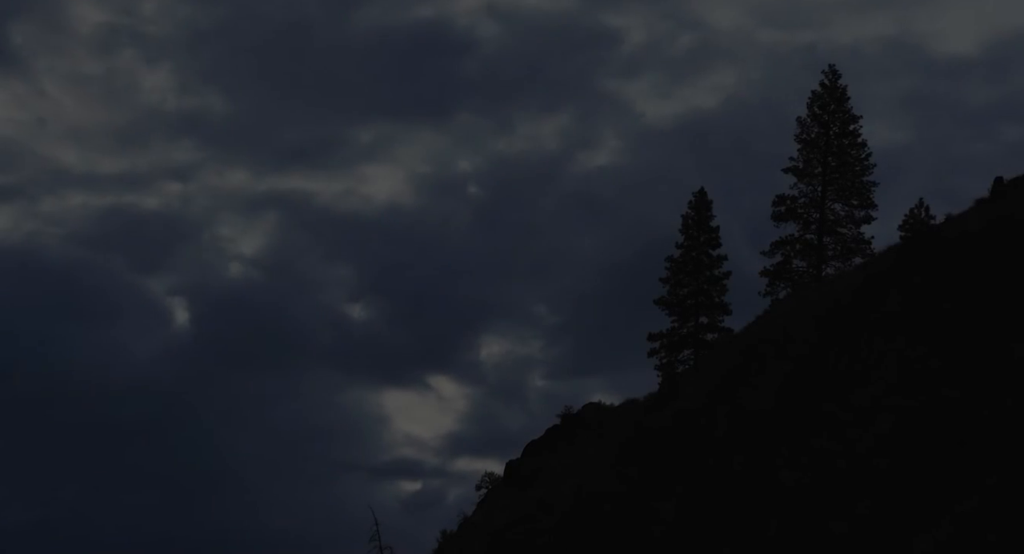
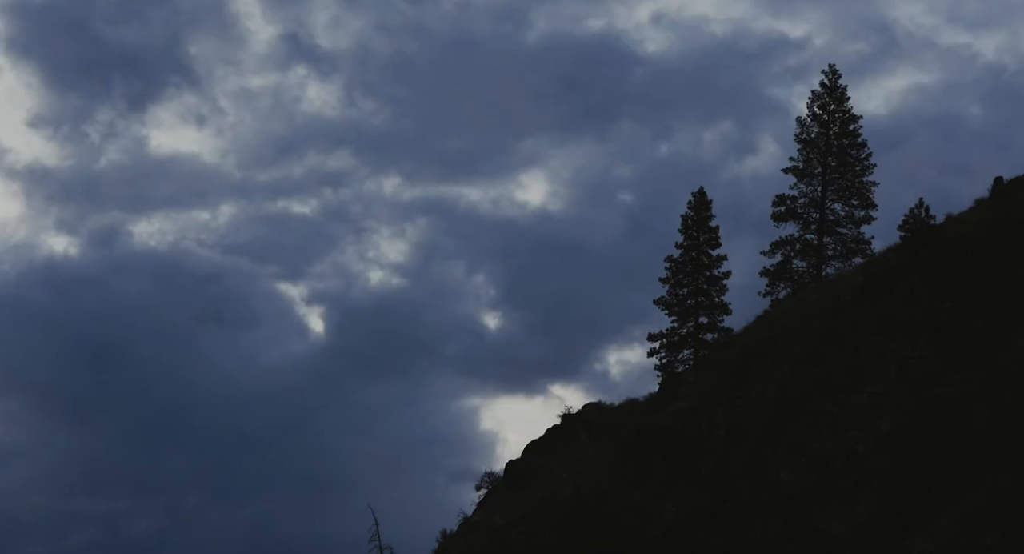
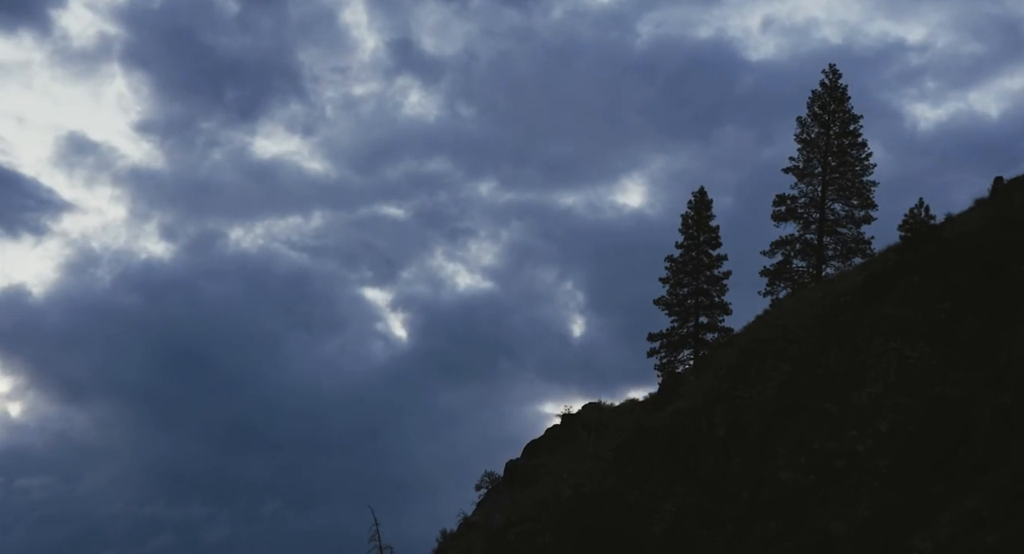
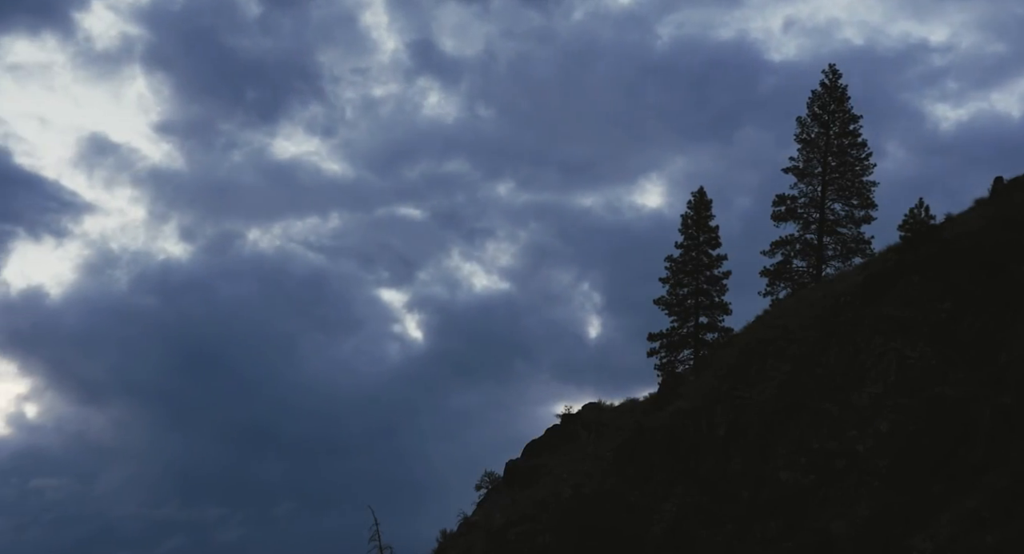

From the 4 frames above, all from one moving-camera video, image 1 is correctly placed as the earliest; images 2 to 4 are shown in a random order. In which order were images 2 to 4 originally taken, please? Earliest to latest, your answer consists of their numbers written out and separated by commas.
2, 3, 4
